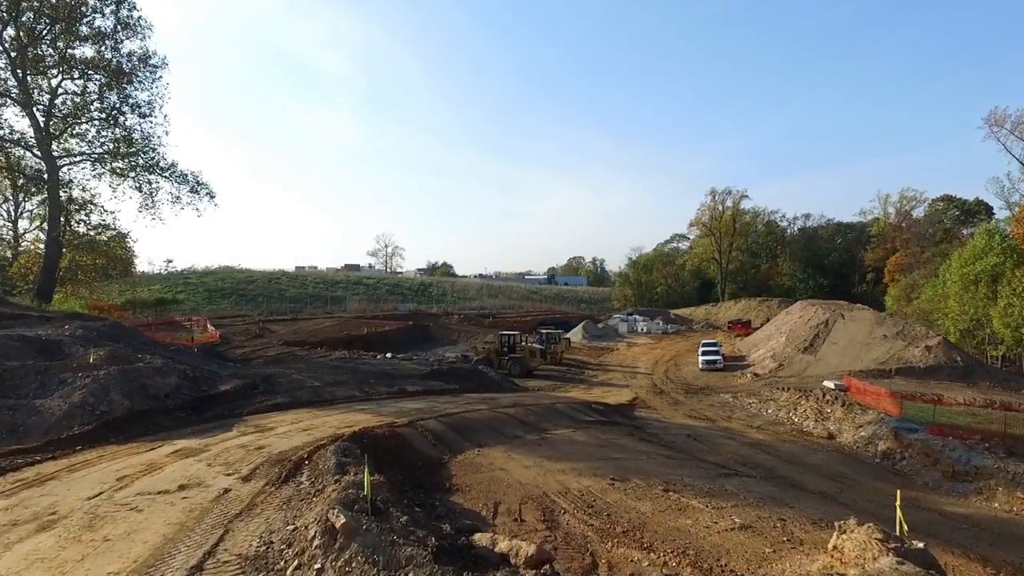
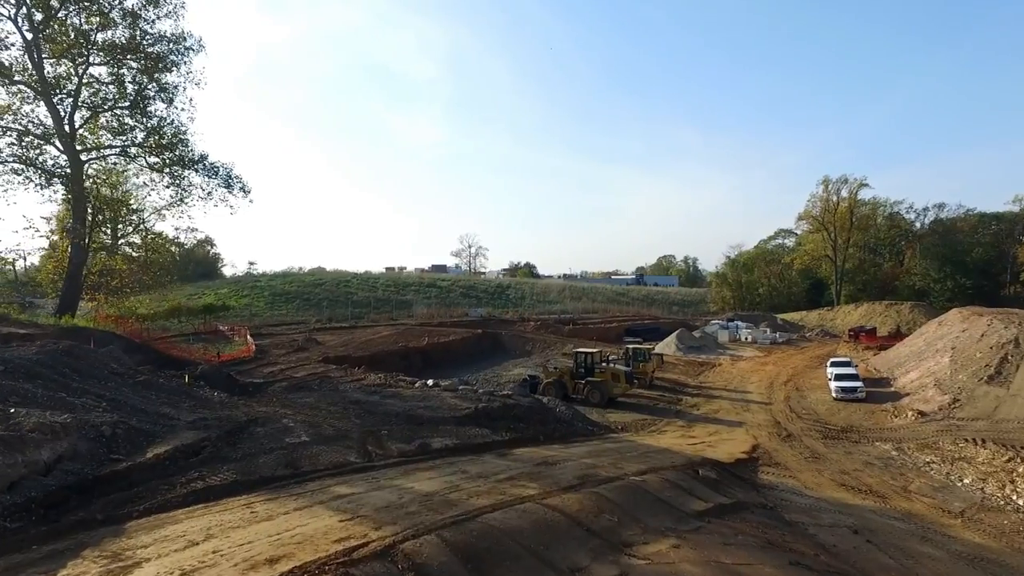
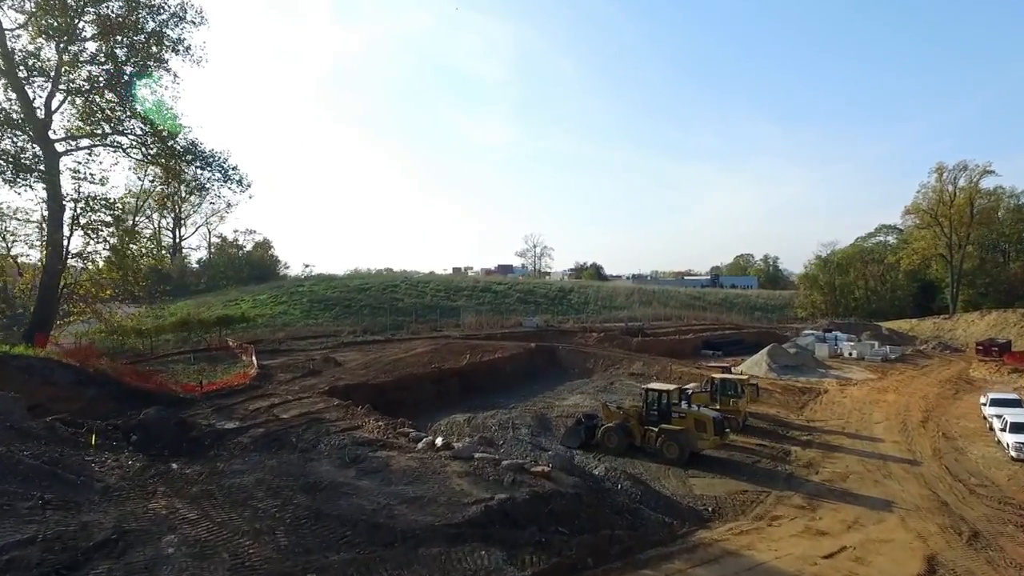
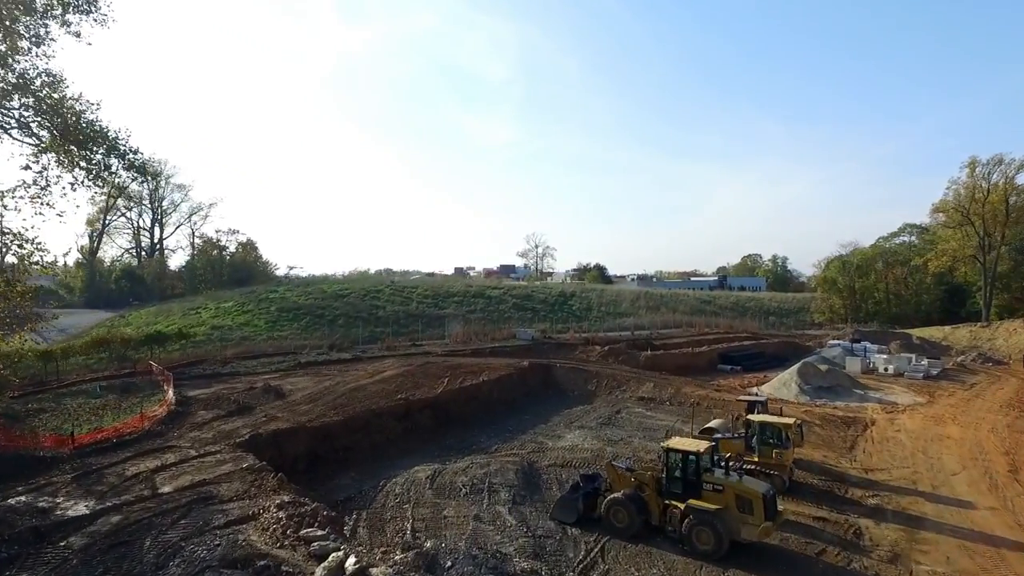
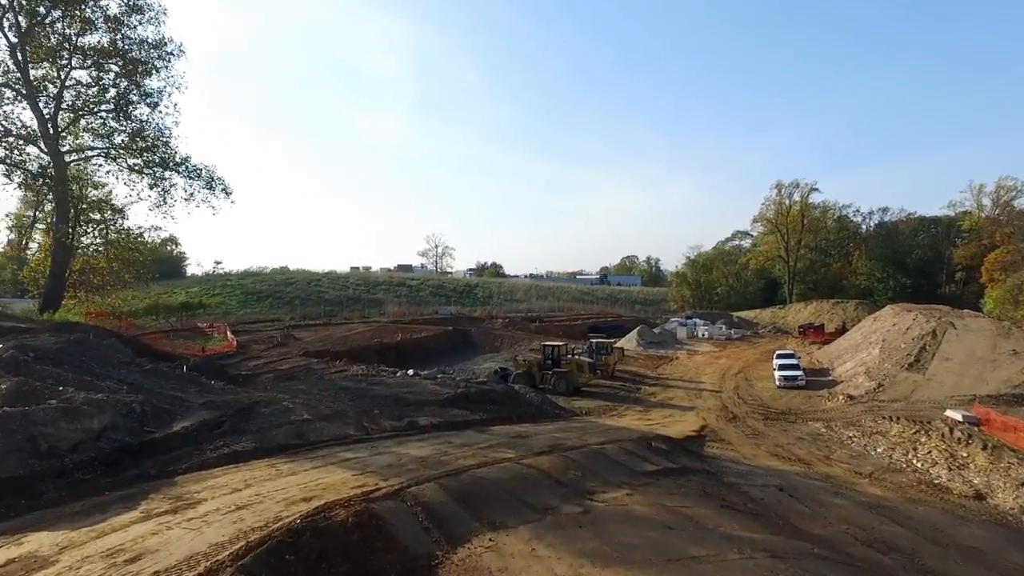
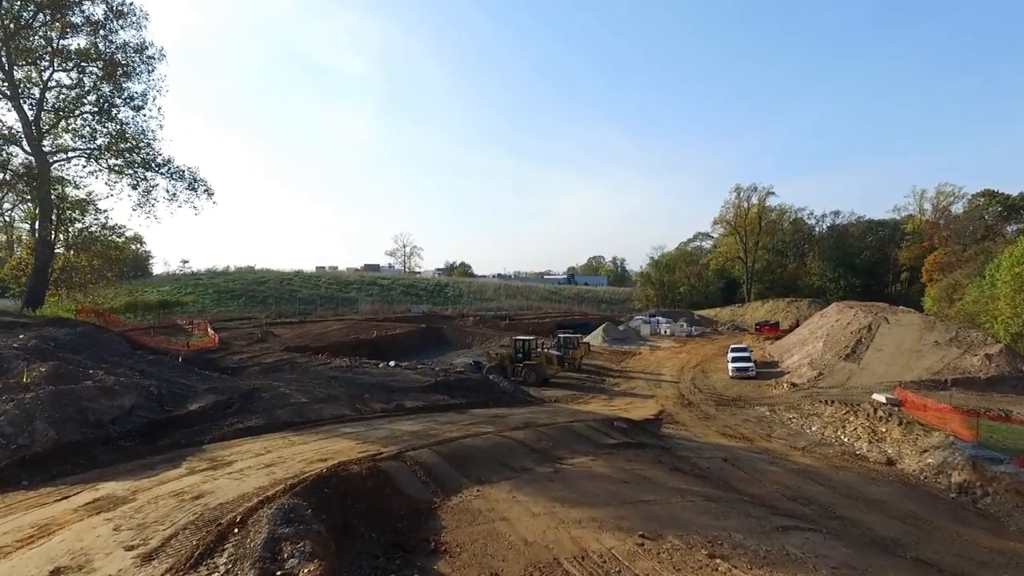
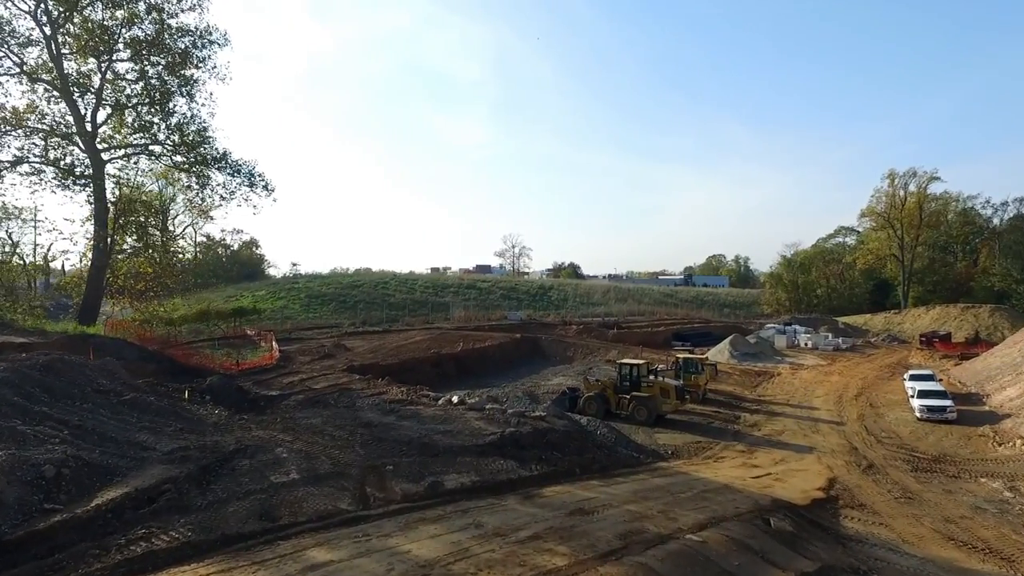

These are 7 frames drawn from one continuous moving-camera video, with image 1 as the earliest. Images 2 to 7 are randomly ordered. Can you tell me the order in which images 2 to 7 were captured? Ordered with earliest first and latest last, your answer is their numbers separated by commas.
6, 5, 2, 7, 3, 4
